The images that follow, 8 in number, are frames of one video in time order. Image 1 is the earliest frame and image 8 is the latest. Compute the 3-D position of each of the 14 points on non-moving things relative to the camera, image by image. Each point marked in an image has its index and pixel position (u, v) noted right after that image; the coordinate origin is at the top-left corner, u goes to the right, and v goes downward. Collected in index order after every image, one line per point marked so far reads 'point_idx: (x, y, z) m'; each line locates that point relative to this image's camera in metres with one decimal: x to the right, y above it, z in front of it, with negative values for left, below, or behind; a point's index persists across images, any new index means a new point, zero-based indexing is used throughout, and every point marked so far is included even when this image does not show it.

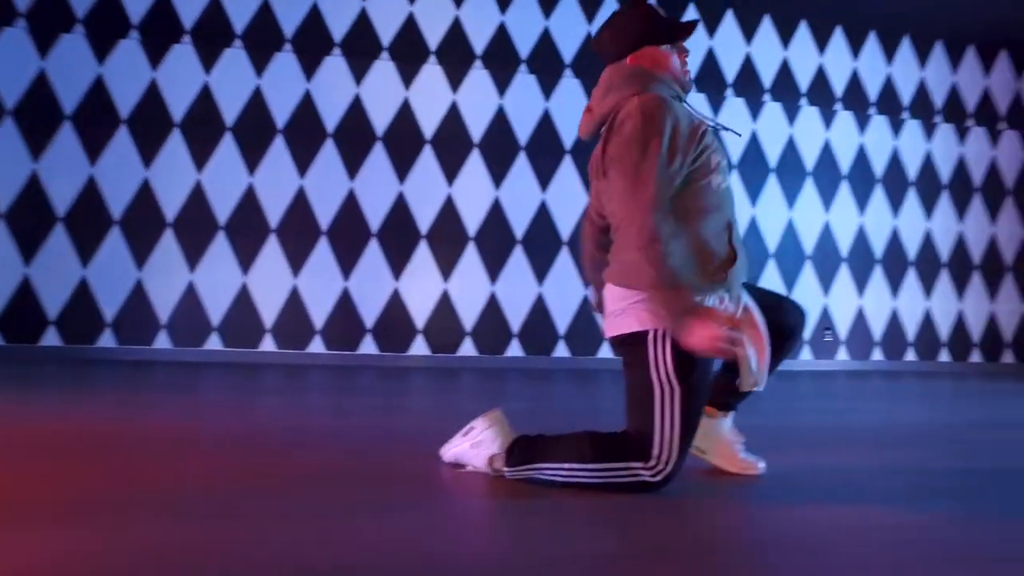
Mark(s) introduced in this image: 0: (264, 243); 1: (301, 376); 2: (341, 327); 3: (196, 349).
0: (-1.4, +0.2, +3.6) m
1: (-1.0, -0.4, +3.4) m
2: (-1.0, -0.2, +3.7) m
3: (-1.7, -0.3, +3.5) m
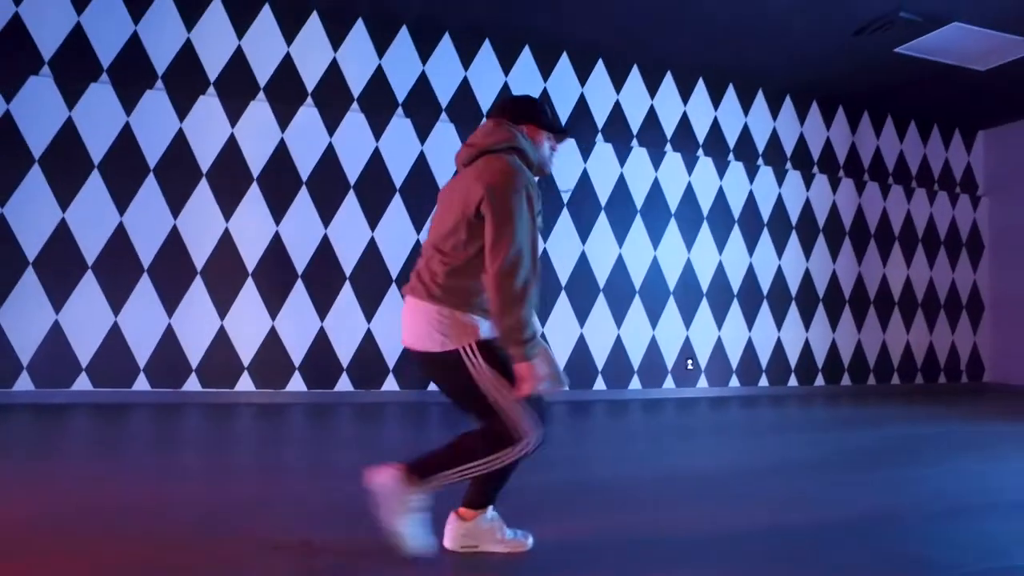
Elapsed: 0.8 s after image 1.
0: (-2.1, 0.0, +3.6) m
1: (-1.7, -0.7, +3.4) m
2: (-1.7, -0.4, +3.7) m
3: (-2.4, -0.5, +3.5) m
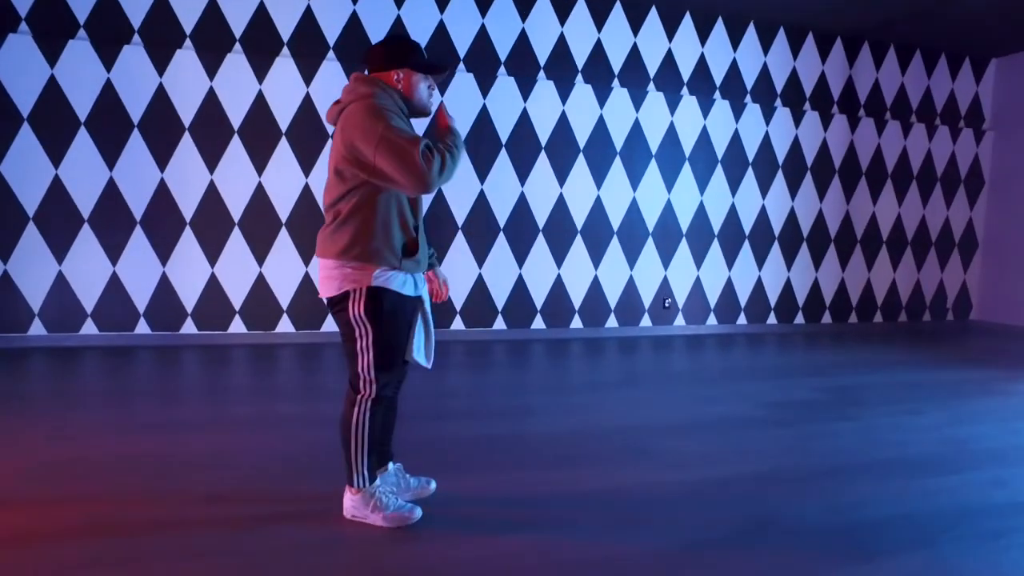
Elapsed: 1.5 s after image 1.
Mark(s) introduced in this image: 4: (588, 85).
0: (-2.2, +0.3, +3.9) m
1: (-1.9, -0.4, +3.8) m
2: (-1.8, -0.1, +4.0) m
3: (-2.5, -0.3, +3.8) m
4: (+0.5, +1.2, +4.3) m
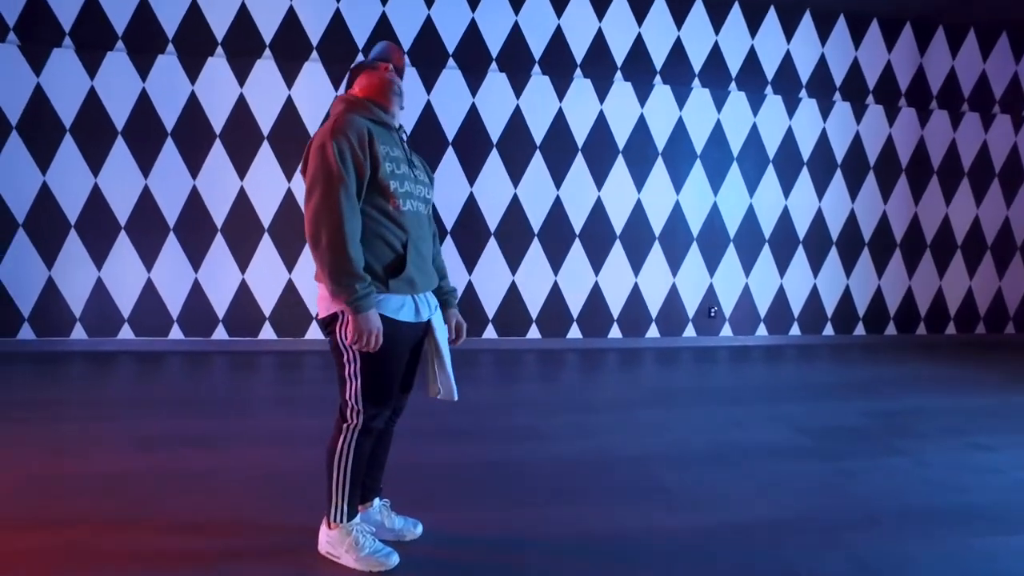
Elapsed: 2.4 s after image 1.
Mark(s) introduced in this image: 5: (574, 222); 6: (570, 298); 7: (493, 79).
0: (-2.1, +0.3, +3.9) m
1: (-1.8, -0.4, +3.8) m
2: (-1.7, -0.2, +4.0) m
3: (-2.4, -0.3, +3.9) m
4: (+0.7, +1.2, +4.1) m
5: (+0.4, +0.4, +4.2) m
6: (+0.4, -0.1, +4.2) m
7: (-0.1, +1.2, +4.0) m
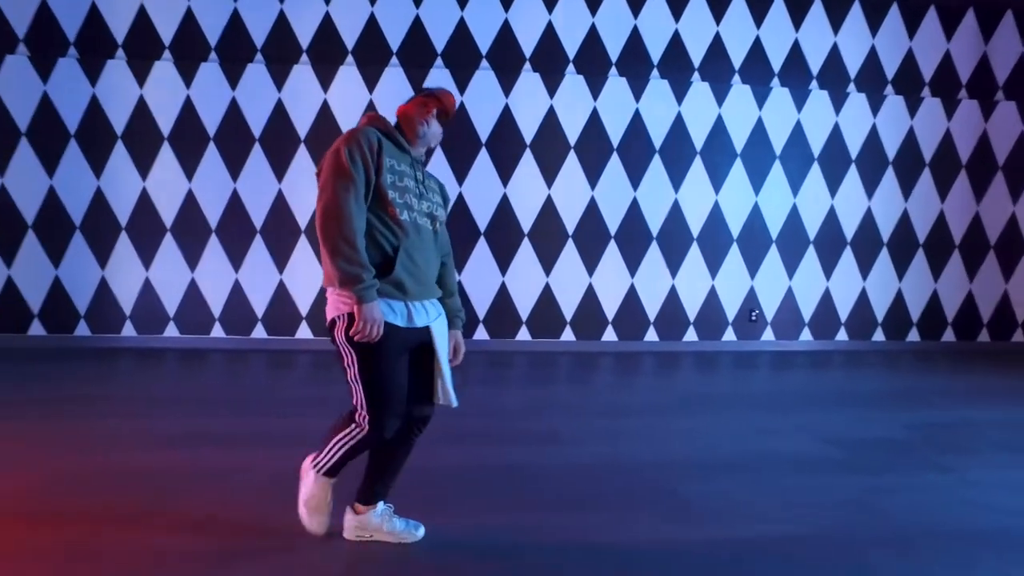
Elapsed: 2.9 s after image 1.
0: (-2.1, +0.3, +3.7) m
1: (-1.8, -0.4, +3.5) m
2: (-1.7, -0.1, +3.8) m
3: (-2.4, -0.3, +3.7) m
4: (+0.6, +1.2, +3.8) m
5: (+0.3, +0.4, +3.9) m
6: (+0.3, -0.1, +3.9) m
7: (-0.2, +1.2, +3.8) m
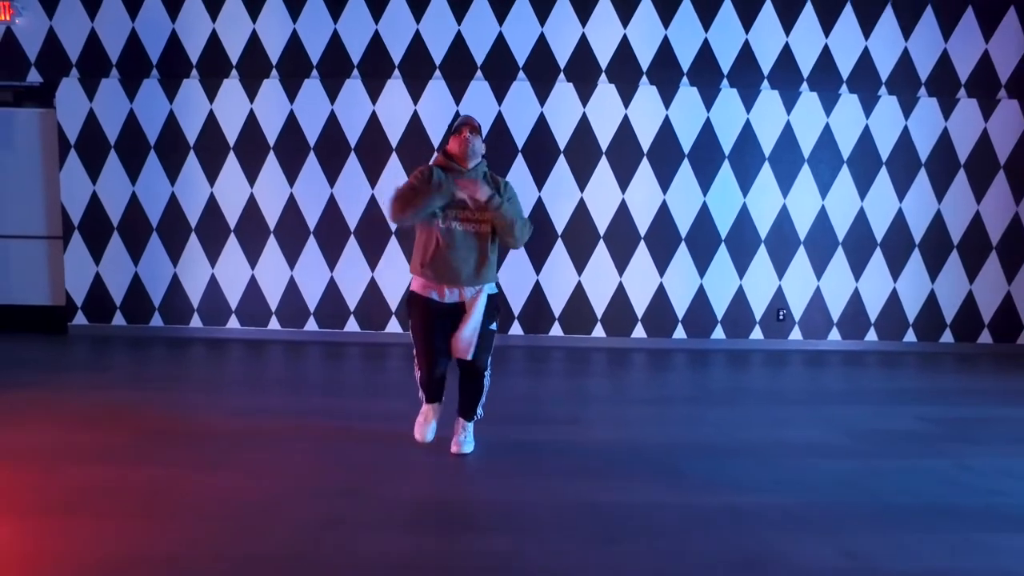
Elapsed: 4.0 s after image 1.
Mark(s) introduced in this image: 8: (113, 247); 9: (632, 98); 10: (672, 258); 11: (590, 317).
0: (-2.0, +0.3, +4.1) m
1: (-1.7, -0.4, +3.9) m
2: (-1.5, -0.1, +4.1) m
3: (-2.3, -0.2, +4.1) m
4: (+0.8, +1.2, +4.0) m
5: (+0.5, +0.4, +4.0) m
6: (+0.5, -0.1, +4.1) m
7: (0.0, +1.2, +4.0) m
8: (-2.4, +0.3, +4.1) m
9: (+0.7, +1.1, +4.0) m
10: (+1.0, +0.2, +4.1) m
11: (+0.5, -0.2, +4.1) m
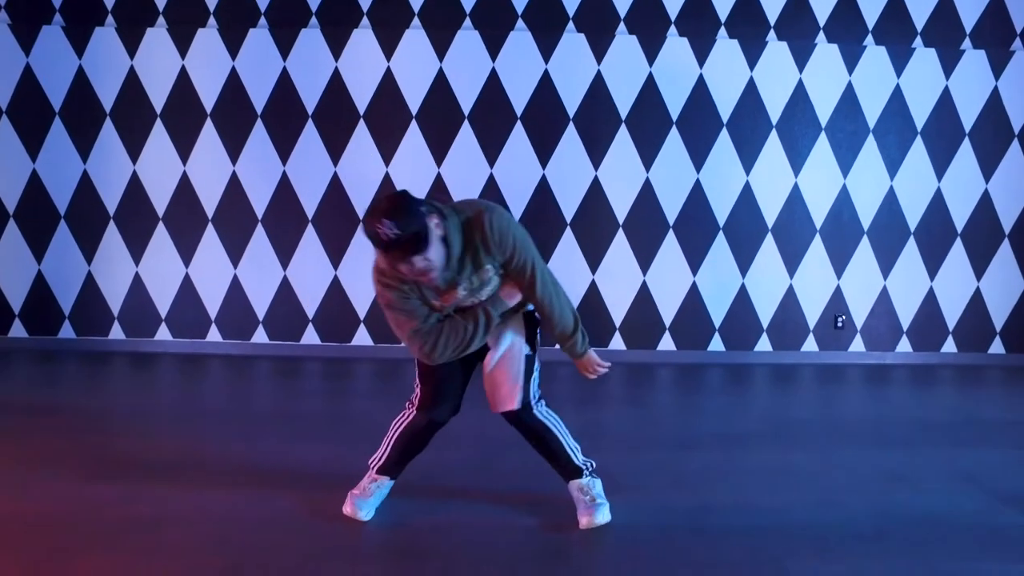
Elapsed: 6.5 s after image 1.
0: (-2.0, +0.3, +3.3) m
1: (-1.7, -0.4, +3.1) m
2: (-1.6, -0.1, +3.3) m
3: (-2.3, -0.2, +3.3) m
4: (+0.8, +1.2, +3.2) m
5: (+0.5, +0.4, +3.3) m
6: (+0.5, -0.1, +3.3) m
7: (0.0, +1.2, +3.2) m
8: (-2.4, +0.3, +3.3) m
9: (+0.7, +1.1, +3.2) m
10: (+1.0, +0.2, +3.3) m
11: (+0.5, -0.2, +3.3) m
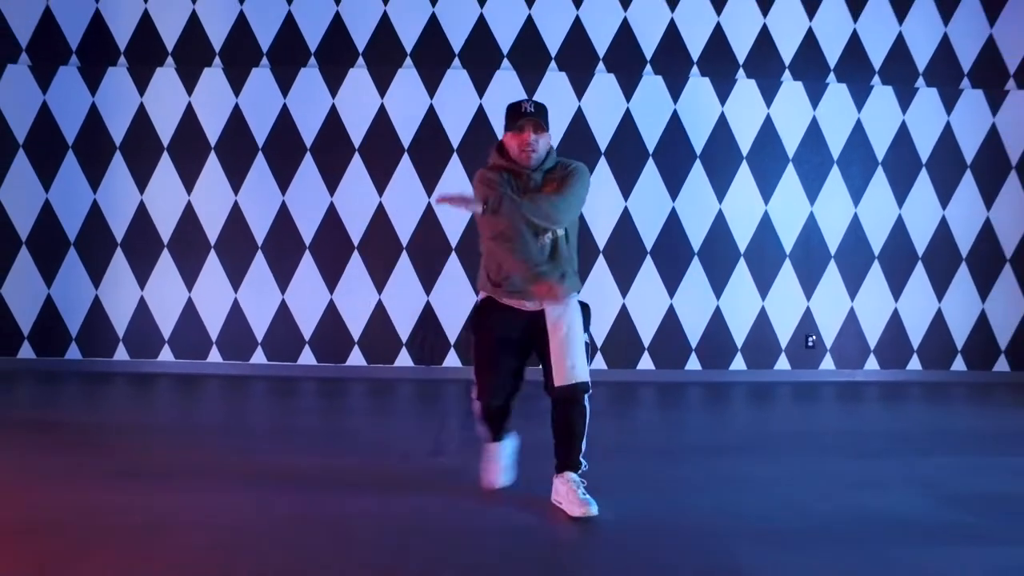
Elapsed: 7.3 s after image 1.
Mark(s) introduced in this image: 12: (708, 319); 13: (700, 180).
0: (-2.0, +0.2, +3.5) m
1: (-1.7, -0.5, +3.2) m
2: (-1.6, -0.3, +3.5) m
3: (-2.3, -0.4, +3.5) m
4: (+0.8, +1.1, +3.5) m
5: (+0.4, +0.3, +3.5) m
6: (+0.4, -0.2, +3.5) m
7: (-0.1, +1.1, +3.4) m
8: (-2.5, +0.1, +3.4) m
9: (+0.6, +1.0, +3.4) m
10: (+0.9, +0.1, +3.5) m
11: (+0.4, -0.3, +3.5) m
12: (+1.0, -0.2, +3.5) m
13: (+1.0, +0.6, +3.5) m
